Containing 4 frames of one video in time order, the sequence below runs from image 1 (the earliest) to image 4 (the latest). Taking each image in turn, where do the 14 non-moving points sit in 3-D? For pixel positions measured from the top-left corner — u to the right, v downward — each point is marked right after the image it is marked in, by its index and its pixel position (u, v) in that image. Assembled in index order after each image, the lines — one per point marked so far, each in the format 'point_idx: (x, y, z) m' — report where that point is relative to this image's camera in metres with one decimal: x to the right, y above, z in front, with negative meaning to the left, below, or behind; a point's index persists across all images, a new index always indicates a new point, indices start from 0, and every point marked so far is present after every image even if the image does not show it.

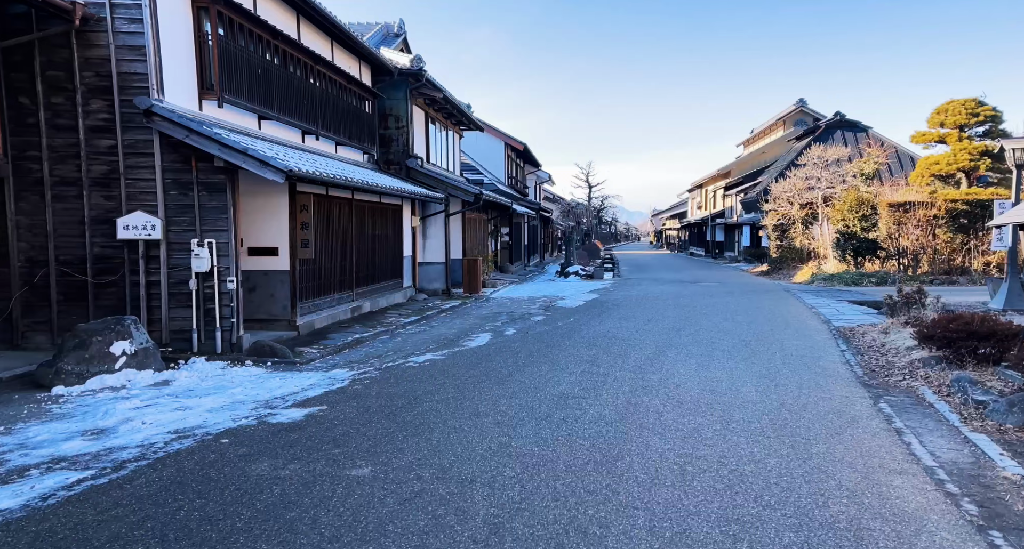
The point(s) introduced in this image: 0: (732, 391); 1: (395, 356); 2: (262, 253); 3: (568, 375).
0: (+2.1, -1.1, +6.2) m
1: (-1.4, -1.0, +8.1) m
2: (-3.7, +0.3, +9.7) m
3: (+0.6, -1.1, +6.9) m
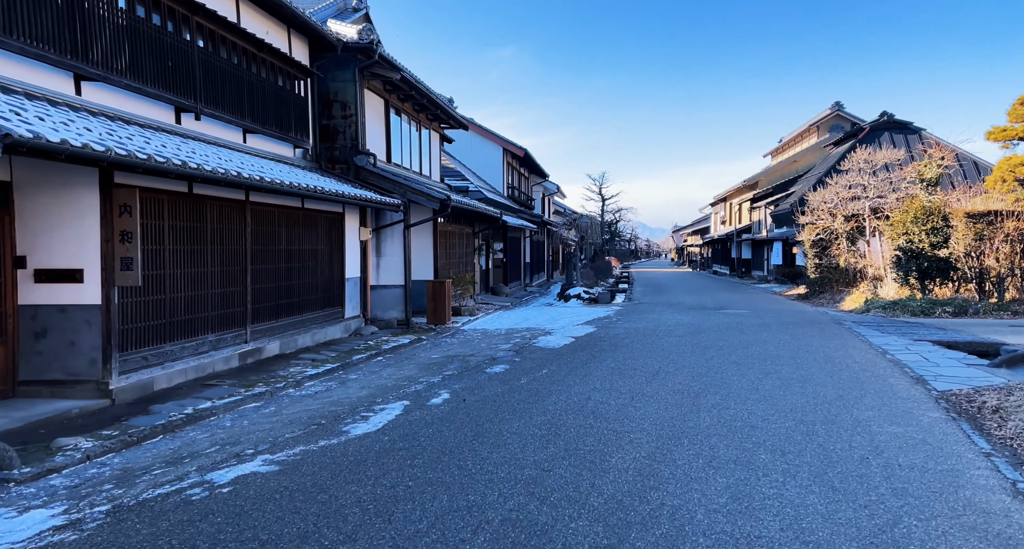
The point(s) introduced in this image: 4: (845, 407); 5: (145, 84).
0: (+1.3, -1.4, +2.7) m
1: (-2.2, -1.3, +4.7) m
2: (-4.4, 0.0, +6.4) m
3: (-0.2, -1.4, +3.5) m
4: (+3.3, -1.3, +6.5) m
5: (-4.3, +2.2, +7.7) m
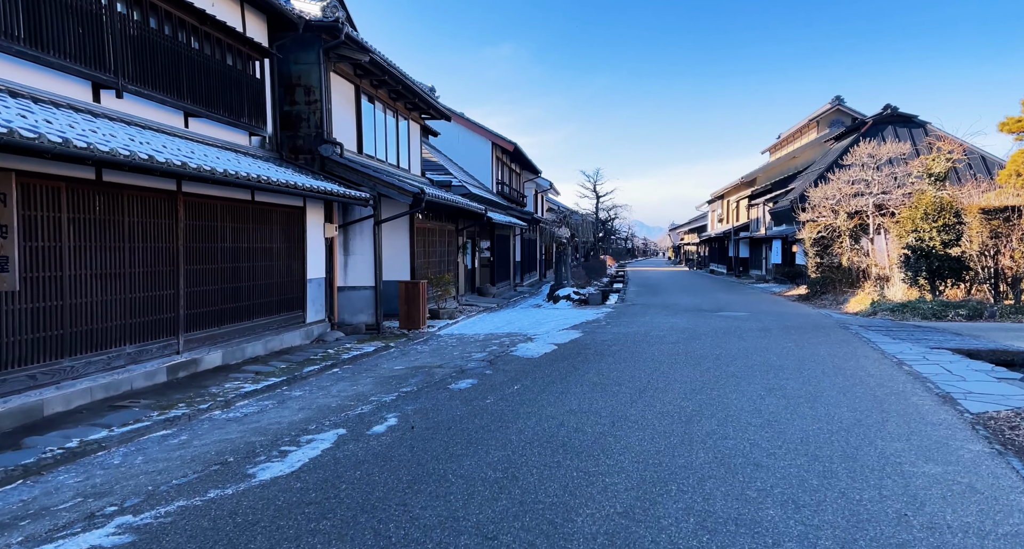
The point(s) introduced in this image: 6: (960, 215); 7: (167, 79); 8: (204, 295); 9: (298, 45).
0: (+0.9, -1.4, +1.6) m
1: (-2.5, -1.4, +3.6) m
2: (-4.7, -0.1, +5.3) m
3: (-0.6, -1.4, +2.4) m
4: (+2.9, -1.3, +5.4) m
5: (-4.6, +2.2, +6.6) m
6: (+10.0, +1.3, +14.8) m
7: (-4.4, +2.5, +8.5) m
8: (-3.9, -0.2, +8.4) m
9: (-3.8, +4.1, +11.9) m
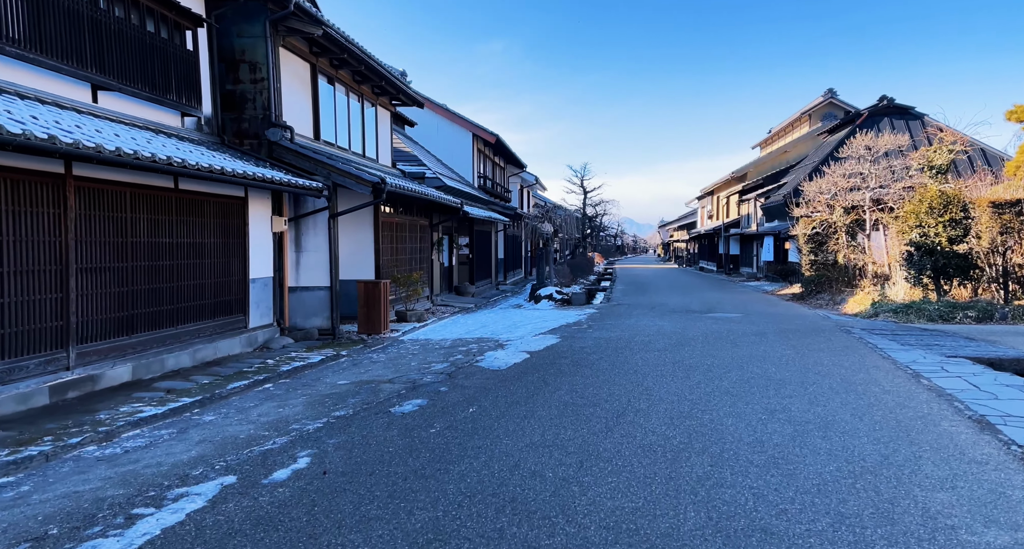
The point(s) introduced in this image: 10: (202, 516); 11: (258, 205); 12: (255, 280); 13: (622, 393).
0: (+0.6, -1.5, +0.4) m
1: (-2.9, -1.4, +2.3) m
2: (-5.1, -0.1, +4.0) m
3: (-0.9, -1.4, +1.2) m
4: (+2.5, -1.4, +4.3) m
5: (-5.1, +2.2, +5.3) m
6: (+9.5, +1.3, +13.7) m
7: (-4.9, +2.5, +7.2) m
8: (-4.4, -0.2, +7.2) m
9: (-4.3, +4.2, +10.6) m
10: (-1.7, -1.3, +3.6) m
11: (-3.9, +1.1, +10.0) m
12: (-3.9, -0.1, +10.0) m
13: (+1.1, -1.2, +6.8) m
